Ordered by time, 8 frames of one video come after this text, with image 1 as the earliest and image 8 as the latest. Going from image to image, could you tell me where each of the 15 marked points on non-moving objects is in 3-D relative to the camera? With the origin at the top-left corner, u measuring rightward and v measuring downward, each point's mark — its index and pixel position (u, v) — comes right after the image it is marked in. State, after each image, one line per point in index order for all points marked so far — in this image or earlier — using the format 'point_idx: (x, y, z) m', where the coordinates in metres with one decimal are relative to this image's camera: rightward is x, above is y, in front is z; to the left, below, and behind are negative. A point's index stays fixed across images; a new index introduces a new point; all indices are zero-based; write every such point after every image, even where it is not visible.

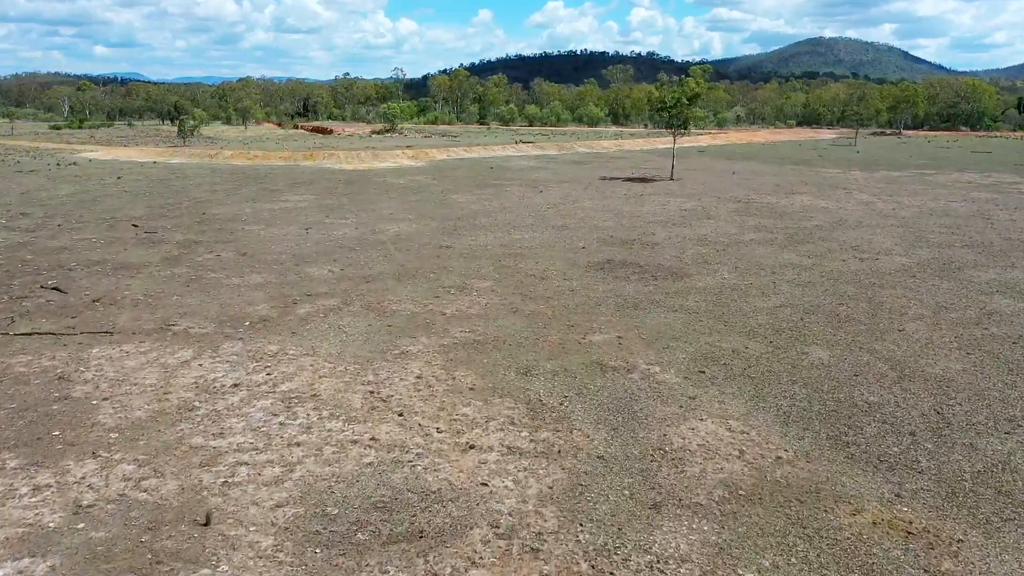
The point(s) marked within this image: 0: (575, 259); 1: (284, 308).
0: (+1.4, +0.6, +17.5) m
1: (-3.9, -0.3, +13.3) m
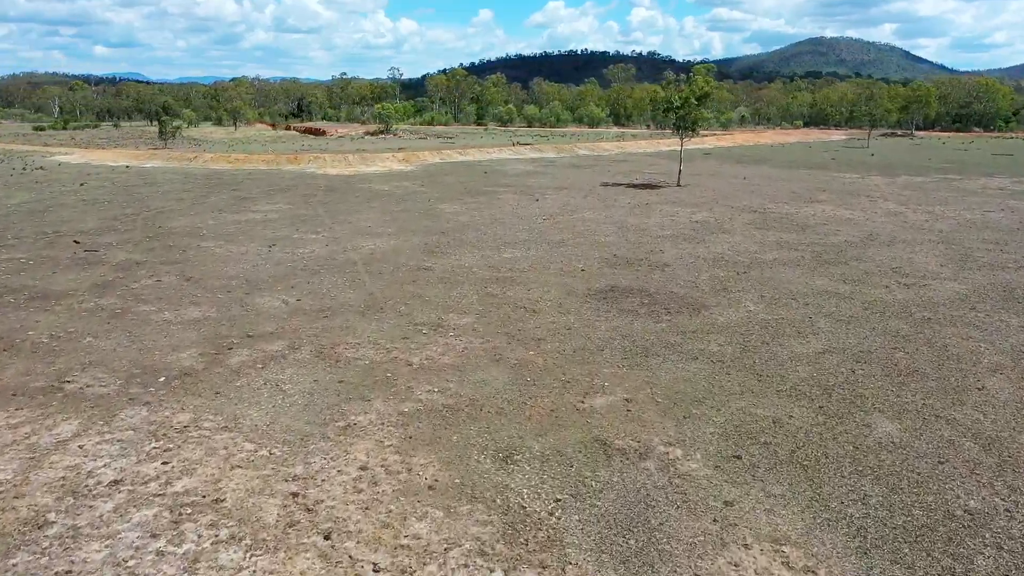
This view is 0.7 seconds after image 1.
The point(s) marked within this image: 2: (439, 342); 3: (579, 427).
0: (+1.2, 0.0, +15.0) m
1: (-4.2, -0.9, +10.8) m
2: (-1.1, -0.8, +11.5) m
3: (+0.7, -1.5, +8.6) m
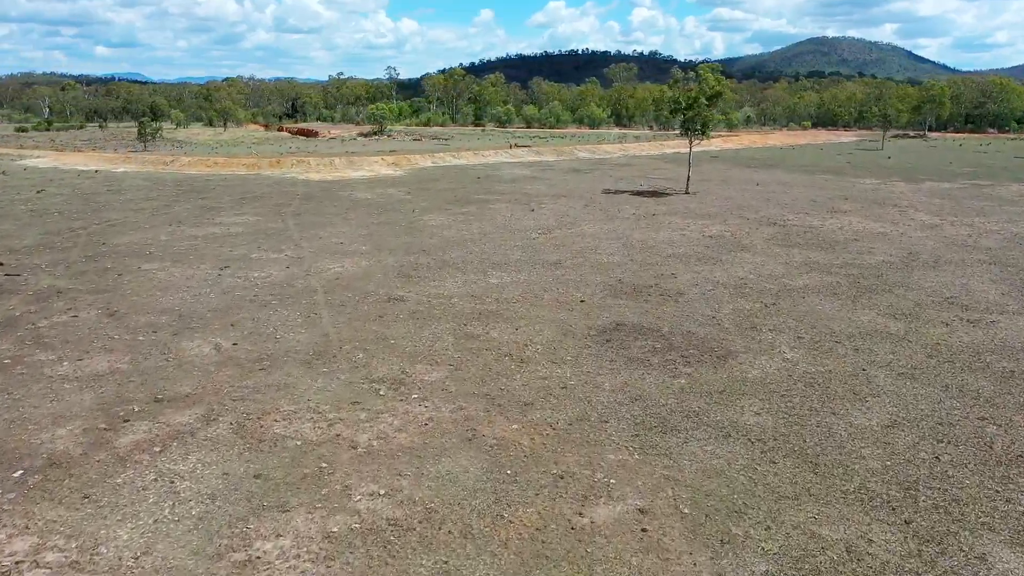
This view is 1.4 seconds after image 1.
0: (+0.9, -0.6, +12.5) m
1: (-4.4, -1.6, +8.3) m
2: (-1.3, -1.4, +9.0) m
3: (+0.5, -2.1, +6.1) m
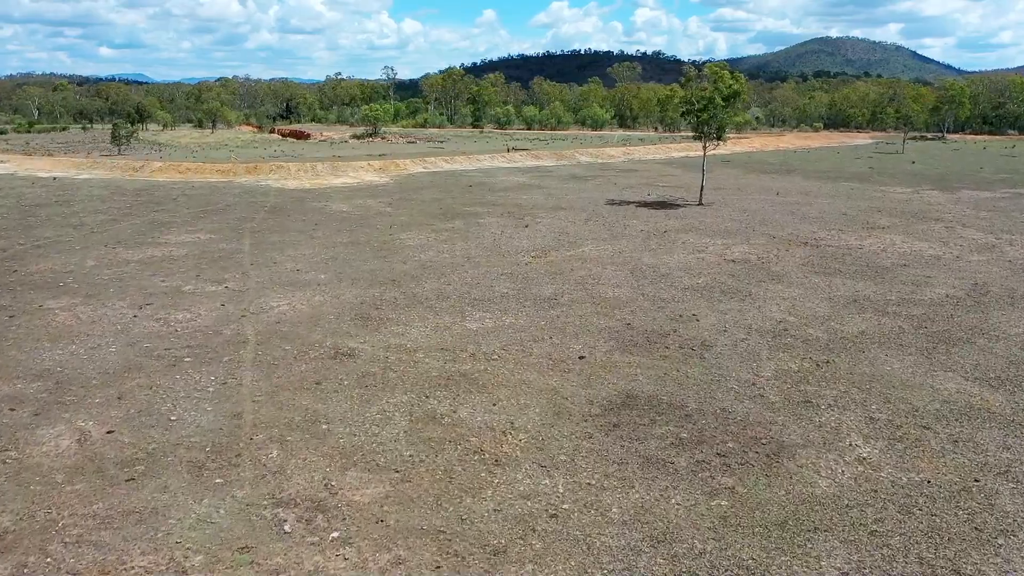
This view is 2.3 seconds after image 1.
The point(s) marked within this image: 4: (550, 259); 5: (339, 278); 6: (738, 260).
0: (+0.7, -1.3, +9.5) m
1: (-4.7, -2.3, +5.4) m
2: (-1.6, -2.2, +6.0) m
3: (+0.2, -2.9, +3.1) m
4: (+0.9, +0.7, +17.5) m
5: (-3.5, +0.2, +15.8) m
6: (+5.1, +0.6, +17.4) m
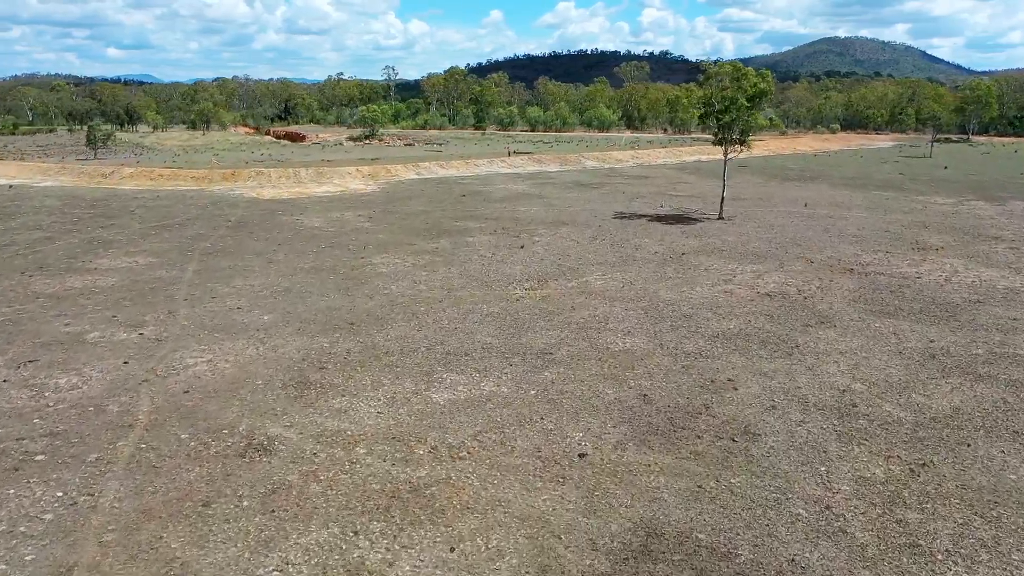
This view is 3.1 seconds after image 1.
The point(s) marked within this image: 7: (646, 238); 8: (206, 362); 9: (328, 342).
0: (+0.4, -2.0, +6.5) m
1: (-5.0, -3.0, +2.4) m
2: (-1.9, -2.9, +3.1) m
3: (-0.1, -3.6, +0.1) m
4: (+0.7, -0.1, +14.6) m
5: (-3.7, -0.5, +12.8) m
6: (+4.9, -0.1, +14.4) m
7: (+3.4, +1.3, +19.9) m
8: (-4.2, -1.0, +10.7) m
9: (-2.7, -0.8, +11.6) m
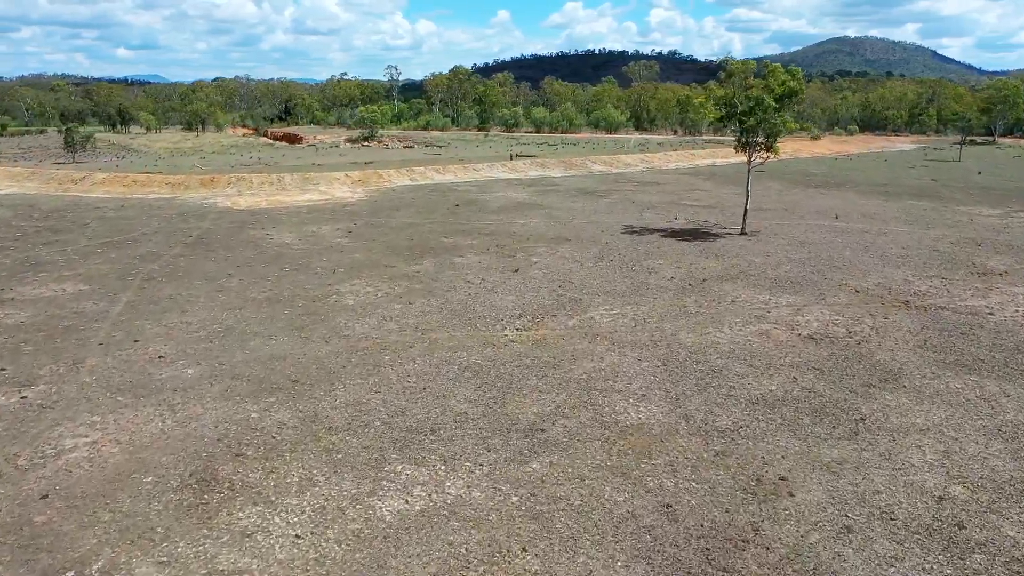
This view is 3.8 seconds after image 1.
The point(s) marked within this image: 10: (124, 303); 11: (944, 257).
0: (+0.1, -2.7, +4.0) m
1: (-5.3, -3.6, -0.1) m
2: (-2.2, -3.5, +0.5) m
3: (-0.5, -4.2, -2.5) m
4: (+0.5, -0.7, +12.0) m
5: (-3.9, -1.1, +10.3) m
6: (+4.7, -0.8, +11.8) m
7: (+3.3, +0.7, +17.3) m
8: (-4.4, -1.6, +8.1) m
9: (-3.0, -1.4, +9.0) m
10: (-6.9, -0.2, +13.9) m
11: (+9.9, +0.7, +17.7) m
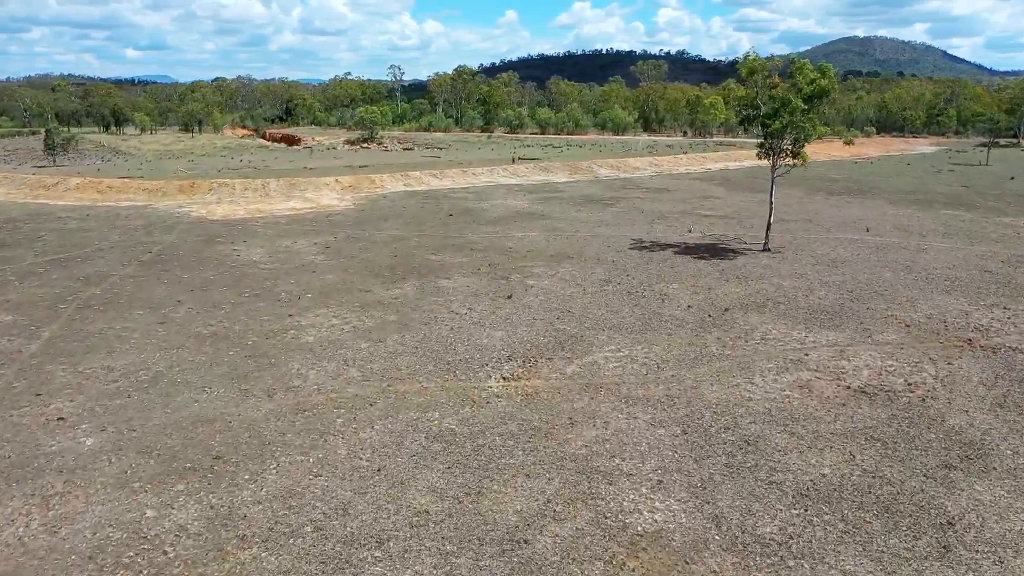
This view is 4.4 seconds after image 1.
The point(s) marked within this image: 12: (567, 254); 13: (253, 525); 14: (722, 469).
0: (-0.2, -3.2, +1.8) m
1: (-5.6, -4.1, -2.2) m
2: (-2.5, -4.0, -1.6) m
3: (-0.8, -4.8, -4.6) m
4: (+0.3, -1.2, +9.9) m
5: (-4.2, -1.7, +8.2) m
6: (+4.5, -1.3, +9.6) m
7: (+3.2, +0.1, +15.1) m
8: (-4.7, -2.2, +6.1) m
9: (-3.2, -2.0, +6.9) m
10: (-7.1, -0.8, +11.8) m
11: (+9.8, +0.2, +15.5) m
12: (+1.3, +0.8, +18.1) m
13: (-2.2, -2.0, +6.7) m
14: (+2.1, -1.8, +7.7) m
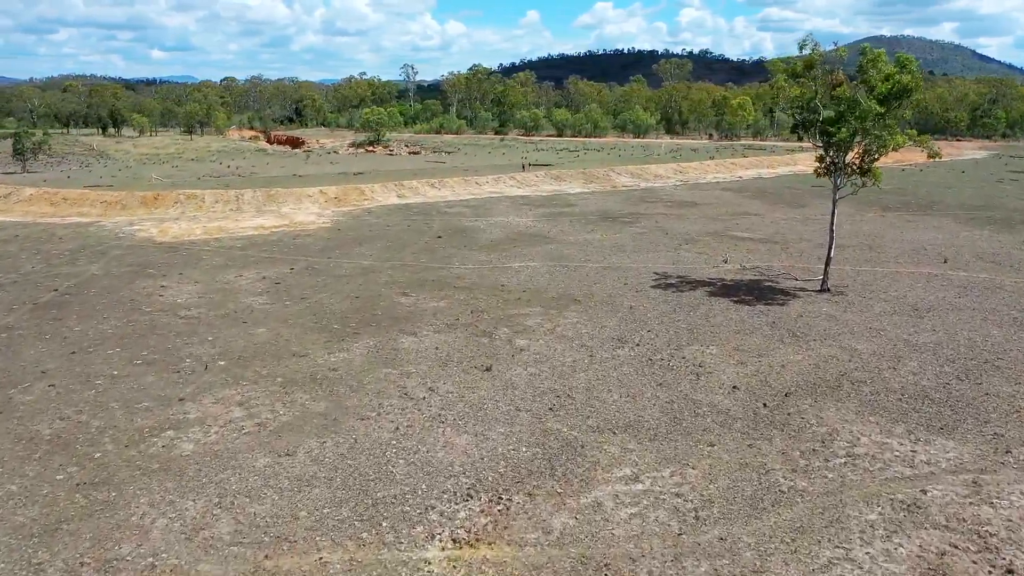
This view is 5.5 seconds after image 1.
0: (-0.8, -4.1, -1.9) m
1: (-6.3, -5.0, -5.8) m
2: (-3.2, -4.9, -5.3) m
3: (-1.6, -5.7, -8.3) m
4: (-0.1, -2.2, +6.1) m
5: (-4.6, -2.6, +4.6) m
6: (+4.1, -2.3, +5.7) m
7: (+2.9, -0.8, +11.3) m
8: (-5.2, -3.0, +2.5) m
9: (-3.7, -2.9, +3.3) m
10: (-7.4, -1.6, +8.3) m
11: (+9.5, -0.8, +11.5) m
12: (+1.1, -0.1, +14.3) m
13: (-2.7, -2.9, +3.0) m
14: (+1.6, -2.7, +3.9) m
